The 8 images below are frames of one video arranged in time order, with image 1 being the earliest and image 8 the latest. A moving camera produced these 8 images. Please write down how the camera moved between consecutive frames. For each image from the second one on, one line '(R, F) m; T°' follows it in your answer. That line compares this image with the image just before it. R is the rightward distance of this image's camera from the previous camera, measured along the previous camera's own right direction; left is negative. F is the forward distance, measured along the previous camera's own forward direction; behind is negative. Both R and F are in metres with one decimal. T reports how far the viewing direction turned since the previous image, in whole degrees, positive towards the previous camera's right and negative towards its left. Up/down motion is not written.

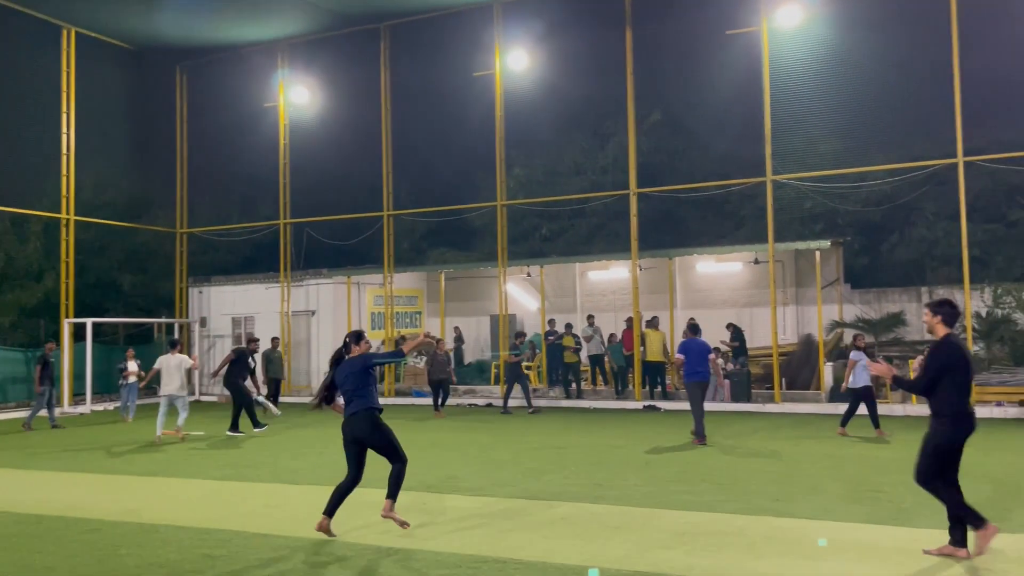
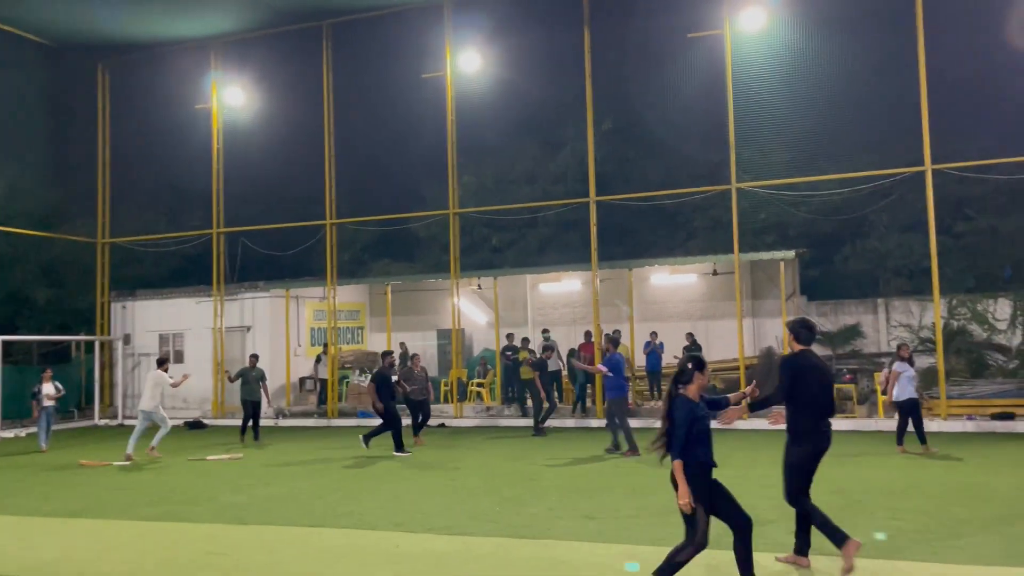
(-0.4, +0.9) m; +5°
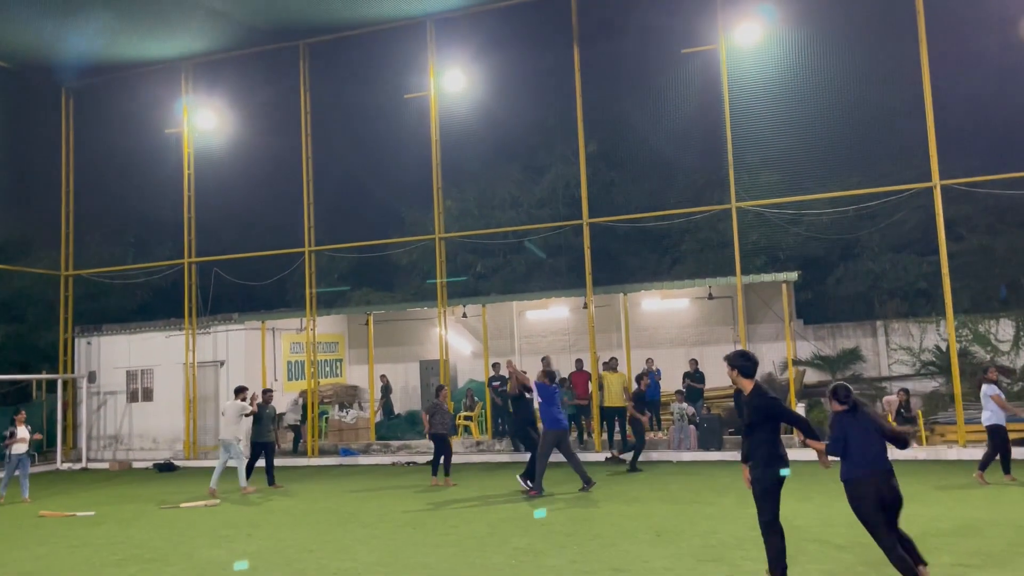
(-0.3, +0.7) m; +2°
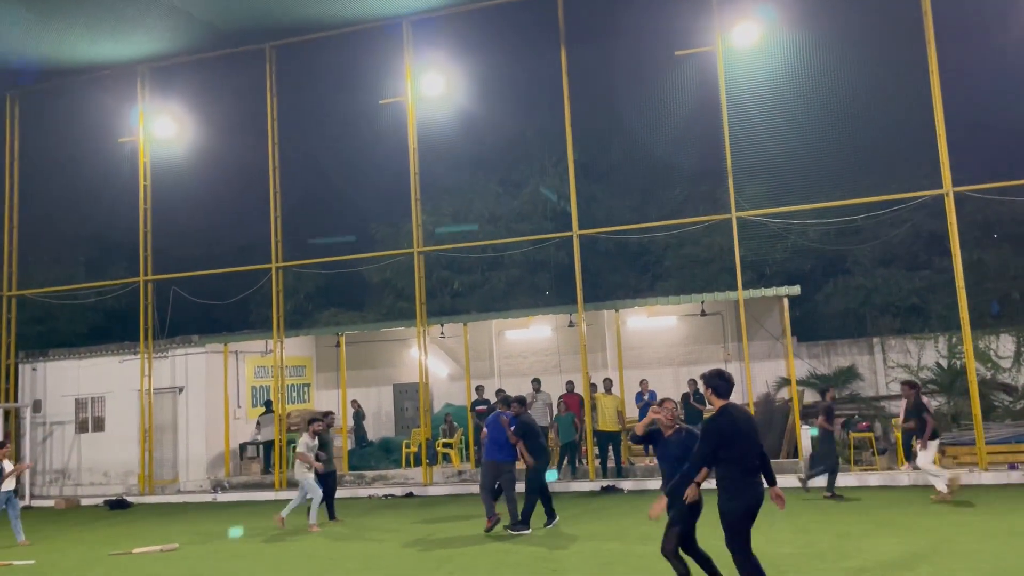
(-0.4, +1.0) m; +3°
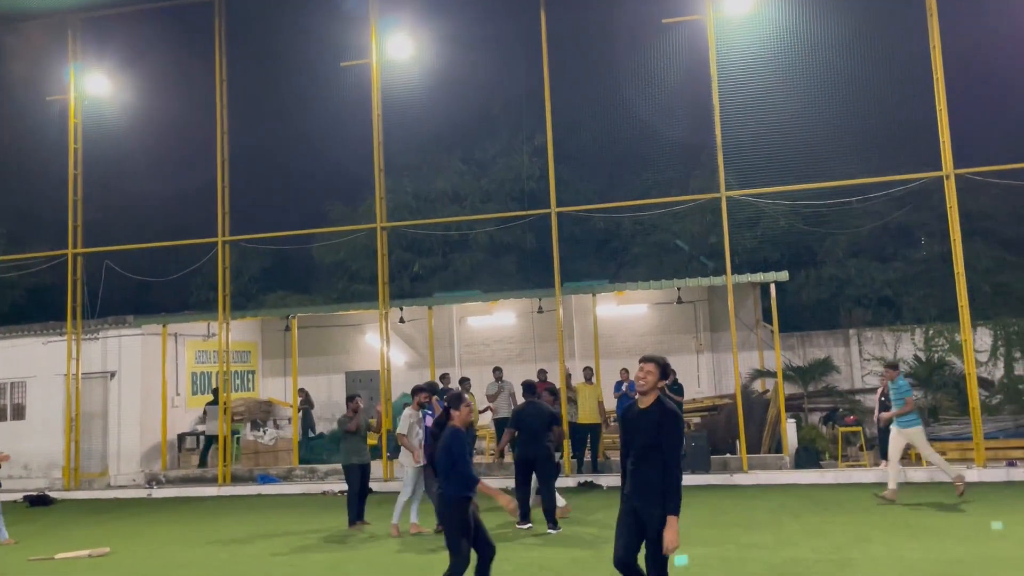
(-0.5, +1.0) m; +4°
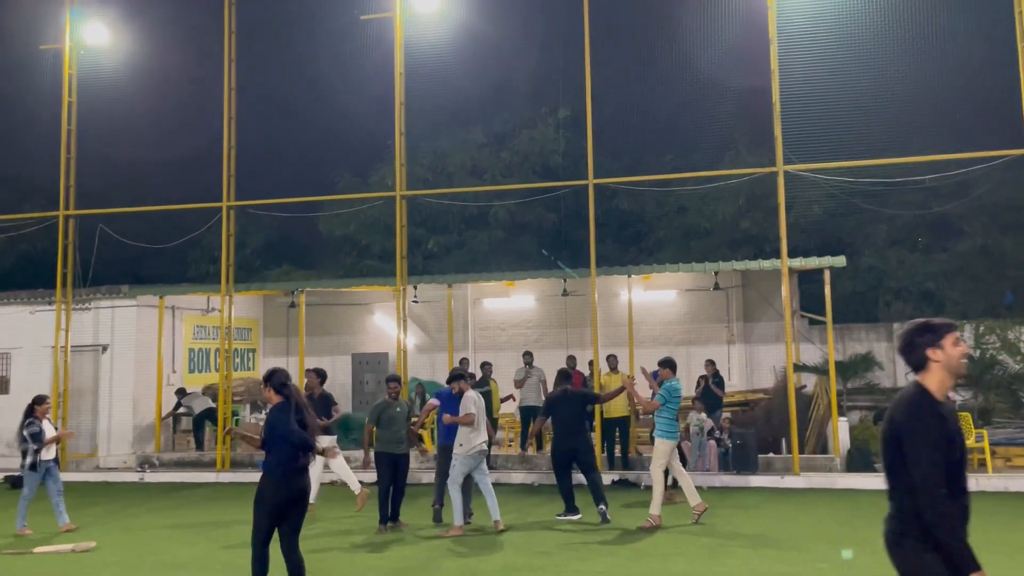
(-0.5, +1.1) m; 0°
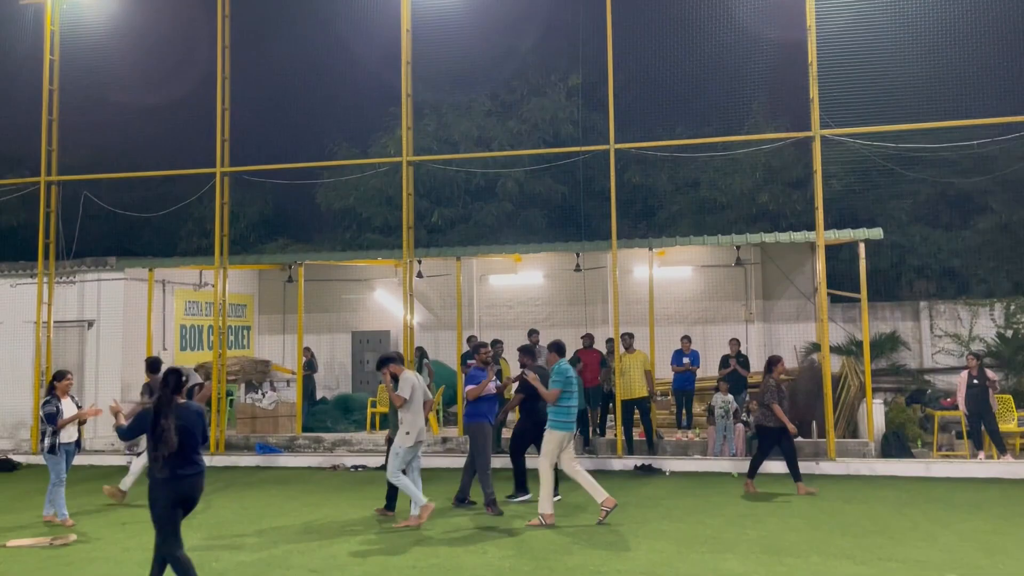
(-0.3, +0.8) m; +1°
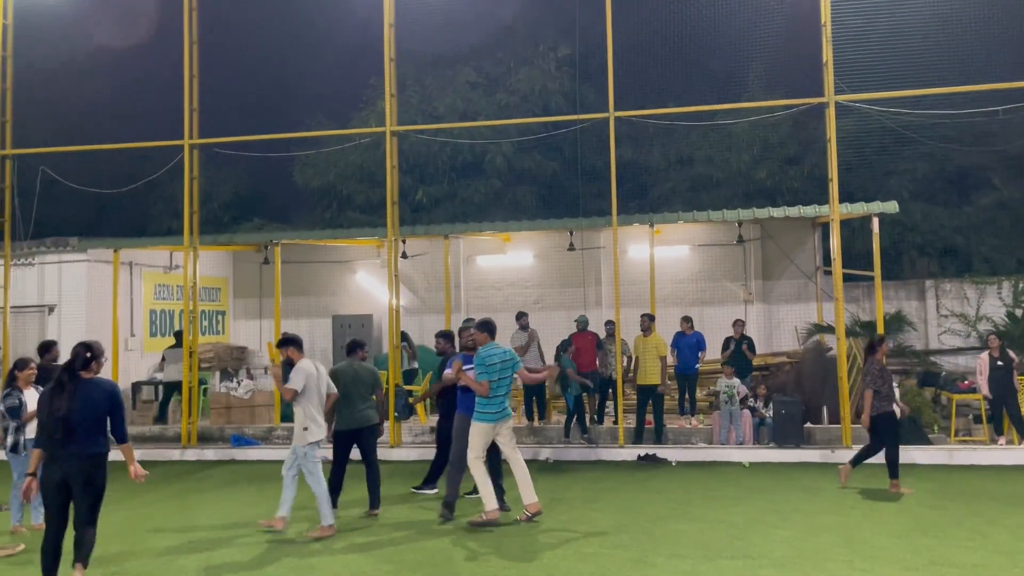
(-0.2, +0.7) m; +1°
